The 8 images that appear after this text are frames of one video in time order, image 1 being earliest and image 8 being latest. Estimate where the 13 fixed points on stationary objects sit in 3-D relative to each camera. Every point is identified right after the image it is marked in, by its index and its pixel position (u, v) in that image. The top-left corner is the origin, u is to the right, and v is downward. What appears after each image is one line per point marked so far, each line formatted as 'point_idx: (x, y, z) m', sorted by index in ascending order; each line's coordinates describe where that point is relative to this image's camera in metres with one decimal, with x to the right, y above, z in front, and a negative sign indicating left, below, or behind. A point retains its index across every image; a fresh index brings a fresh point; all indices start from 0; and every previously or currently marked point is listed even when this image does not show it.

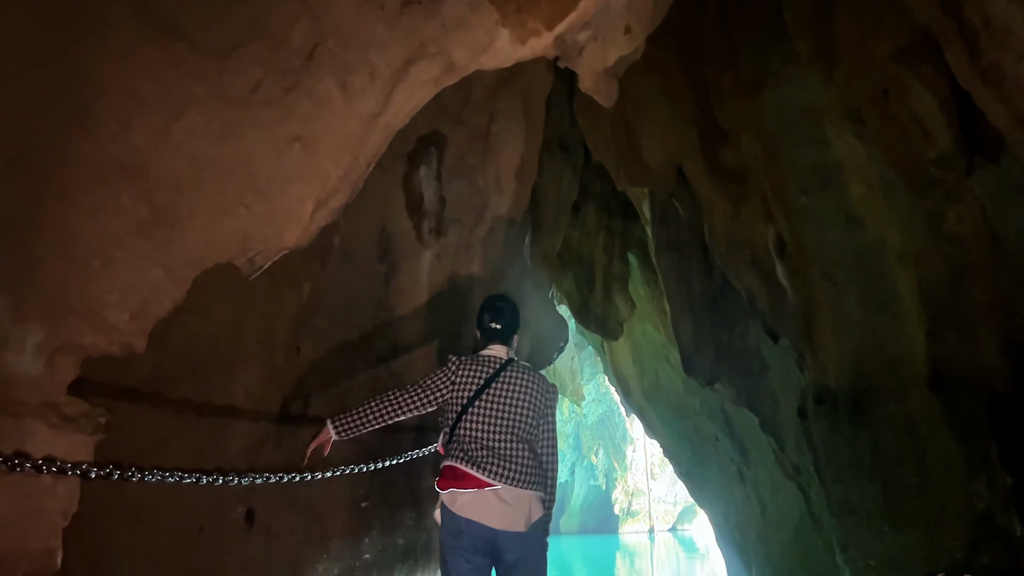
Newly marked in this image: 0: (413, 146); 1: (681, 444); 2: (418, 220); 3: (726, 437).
0: (-0.3, +0.4, +2.7) m
1: (+0.9, -0.9, +5.0) m
2: (-0.3, +0.2, +2.7) m
3: (+1.1, -0.8, +4.5) m
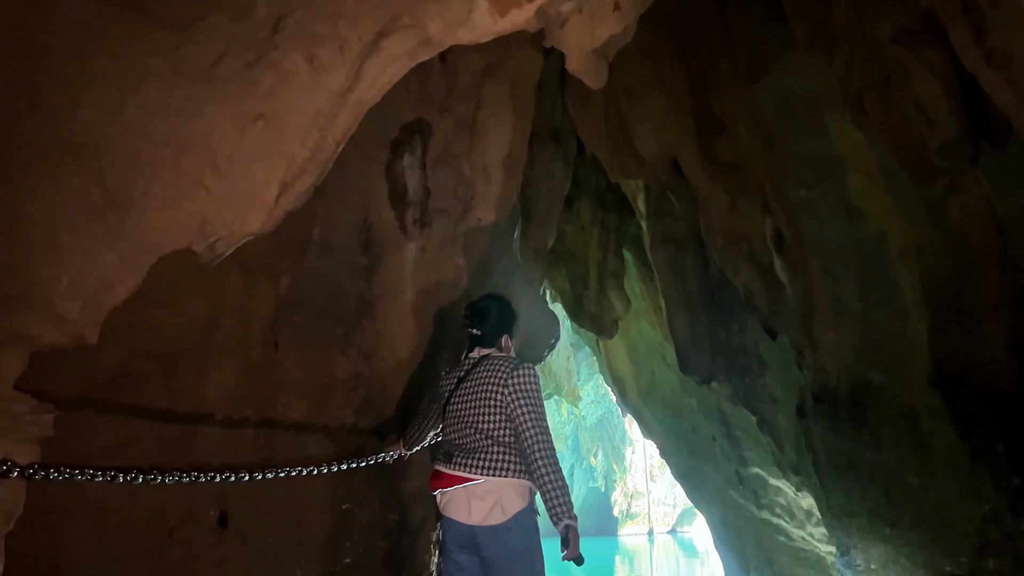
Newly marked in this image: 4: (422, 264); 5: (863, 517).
0: (-0.3, +0.5, +2.6) m
1: (+0.9, -0.9, +4.9) m
2: (-0.3, +0.2, +2.6) m
3: (+1.0, -0.7, +4.4) m
4: (-0.3, +0.1, +2.7) m
5: (+1.2, -0.8, +3.1) m
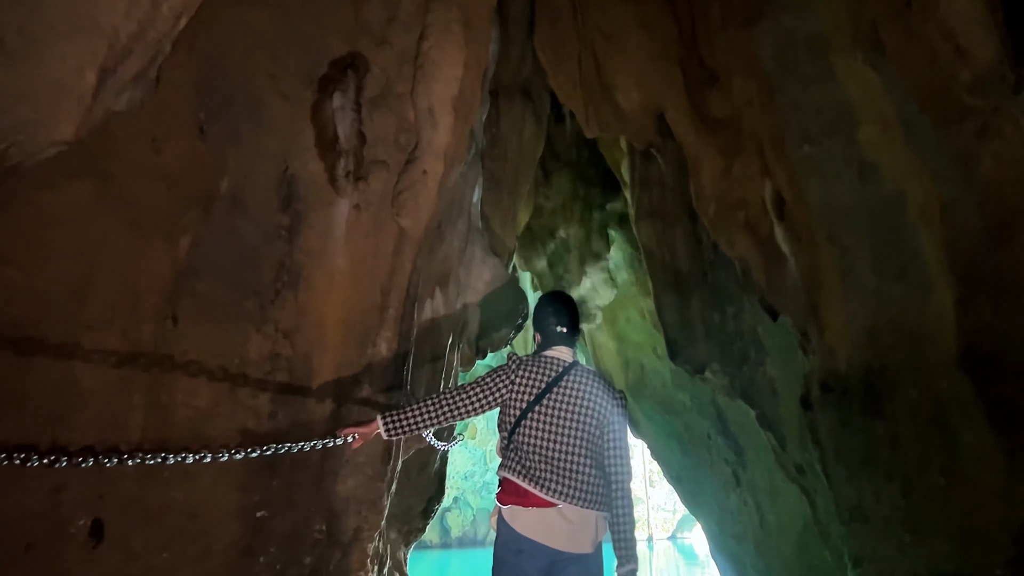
0: (-0.5, +0.5, +2.2) m
1: (+0.8, -0.8, +4.4) m
2: (-0.4, +0.3, +2.2) m
3: (+0.9, -0.7, +4.0) m
4: (-0.4, +0.2, +2.2) m
5: (+1.1, -0.7, +2.7) m
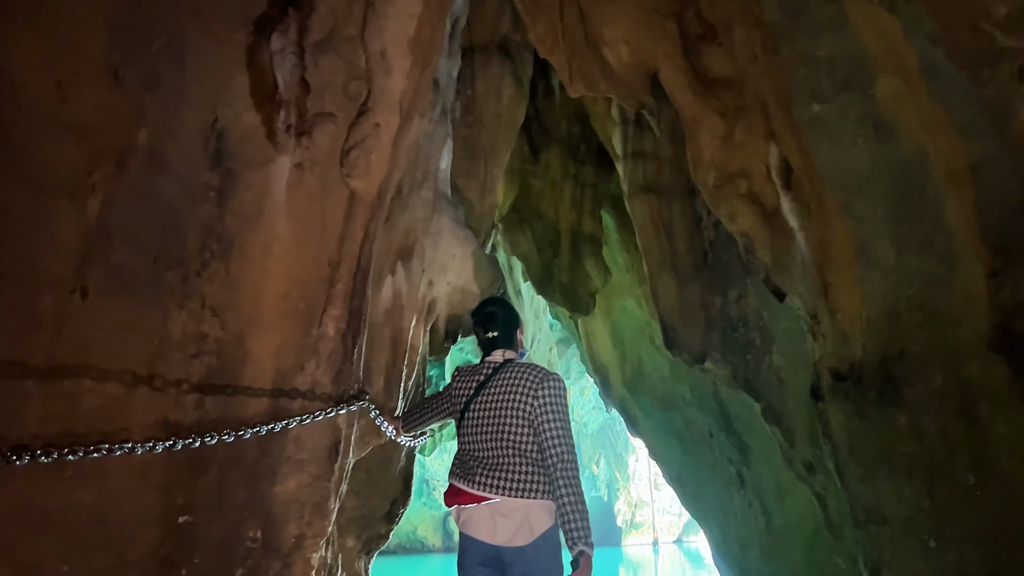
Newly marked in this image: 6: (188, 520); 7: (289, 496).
0: (-0.5, +0.6, +1.9) m
1: (+0.7, -0.7, +4.1) m
2: (-0.5, +0.4, +1.9) m
3: (+0.9, -0.6, +3.7) m
4: (-0.5, +0.2, +2.0) m
5: (+1.0, -0.6, +2.4) m
6: (-0.6, -0.5, +1.8) m
7: (-0.5, -0.4, +1.9) m
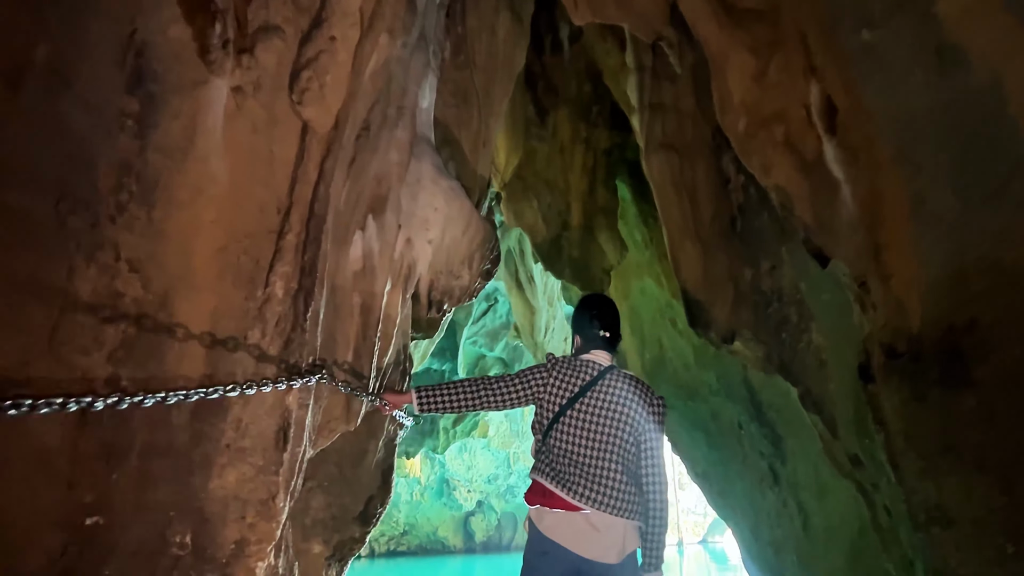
0: (-0.6, +0.7, +1.6) m
1: (+0.8, -0.6, +3.8) m
2: (-0.5, +0.5, +1.6) m
3: (+0.9, -0.5, +3.3) m
4: (-0.5, +0.3, +1.6) m
5: (+1.0, -0.5, +2.0) m
6: (-0.7, -0.4, +1.4) m
7: (-0.5, -0.4, +1.5) m
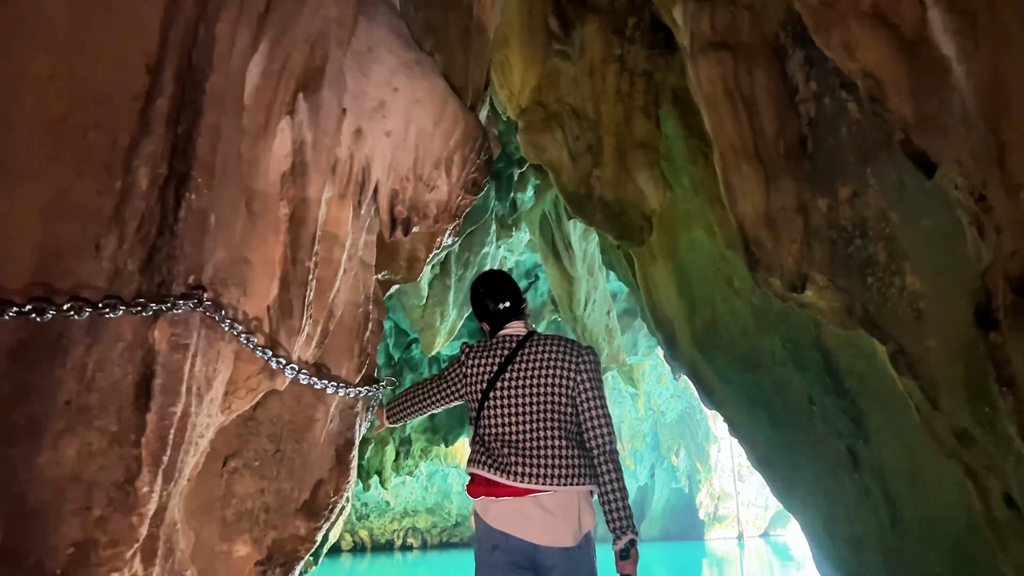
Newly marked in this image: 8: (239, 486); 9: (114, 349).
0: (-0.6, +0.8, +1.1) m
1: (+0.9, -0.5, +3.2) m
2: (-0.6, +0.6, +1.1) m
3: (+1.0, -0.3, +2.7) m
4: (-0.5, +0.4, +1.1) m
5: (+1.0, -0.4, +1.4) m
6: (-0.7, -0.2, +1.0) m
7: (-0.5, -0.2, +1.1) m
8: (-0.5, -0.3, +1.5) m
9: (-0.5, -0.1, +1.1) m
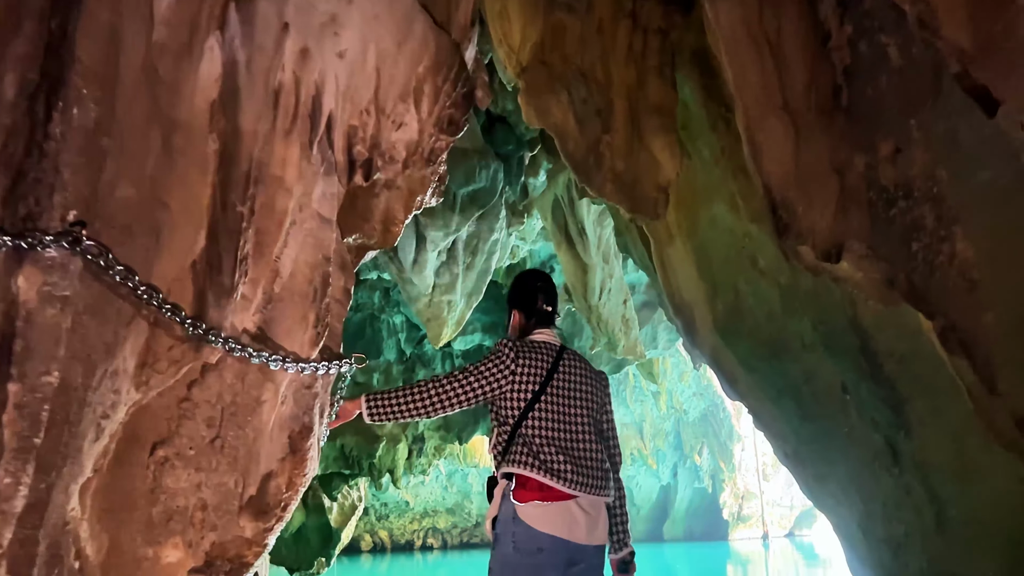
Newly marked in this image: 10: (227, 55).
0: (-0.7, +0.9, +0.9) m
1: (+0.9, -0.4, +2.9) m
2: (-0.6, +0.7, +0.9) m
3: (+1.0, -0.3, +2.5) m
4: (-0.6, +0.5, +0.9) m
5: (+1.0, -0.3, +1.2) m
6: (-0.7, -0.2, +0.7) m
7: (-0.6, -0.2, +0.8) m
8: (-0.5, -0.3, +1.3) m
9: (-0.5, 0.0, +0.9) m
10: (-0.4, +0.3, +1.1) m
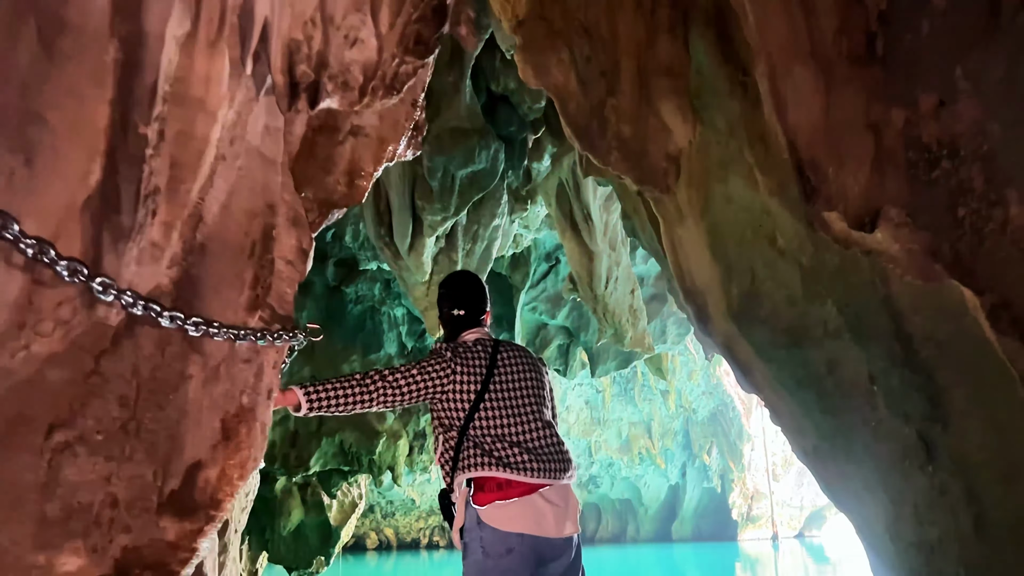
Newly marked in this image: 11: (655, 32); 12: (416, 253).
0: (-0.7, +0.9, +0.7) m
1: (+0.9, -0.3, +2.7) m
2: (-0.7, +0.7, +0.6) m
3: (+1.0, -0.2, +2.2) m
4: (-0.6, +0.6, +0.7) m
5: (+1.0, -0.3, +0.9) m
6: (-0.8, -0.1, +0.5) m
7: (-0.6, -0.1, +0.6) m
8: (-0.5, -0.2, +1.0) m
9: (-0.5, 0.0, +0.6) m
10: (-0.4, +0.3, +0.9) m
11: (+0.4, +0.7, +2.3) m
12: (-0.5, +0.2, +4.3) m
